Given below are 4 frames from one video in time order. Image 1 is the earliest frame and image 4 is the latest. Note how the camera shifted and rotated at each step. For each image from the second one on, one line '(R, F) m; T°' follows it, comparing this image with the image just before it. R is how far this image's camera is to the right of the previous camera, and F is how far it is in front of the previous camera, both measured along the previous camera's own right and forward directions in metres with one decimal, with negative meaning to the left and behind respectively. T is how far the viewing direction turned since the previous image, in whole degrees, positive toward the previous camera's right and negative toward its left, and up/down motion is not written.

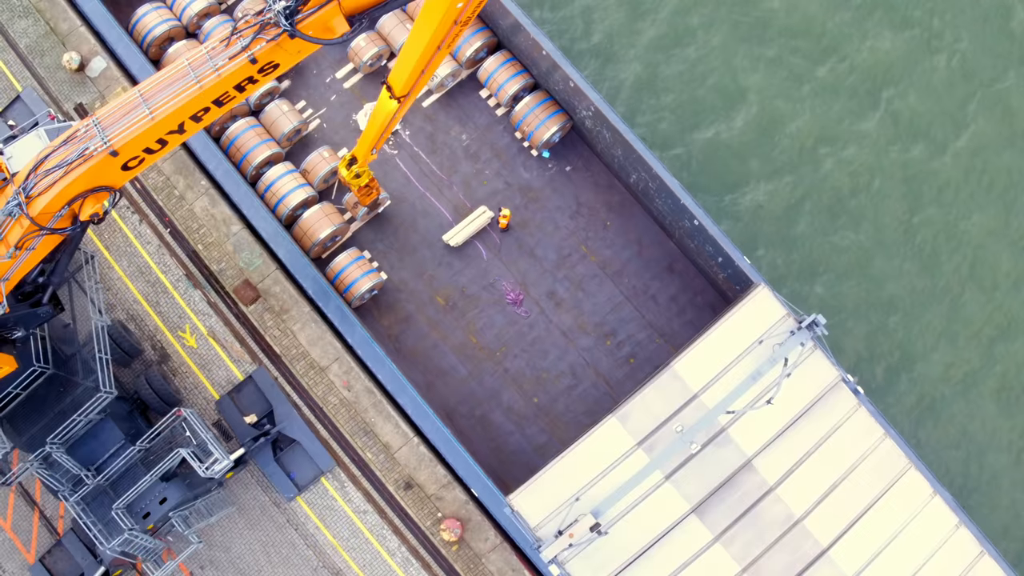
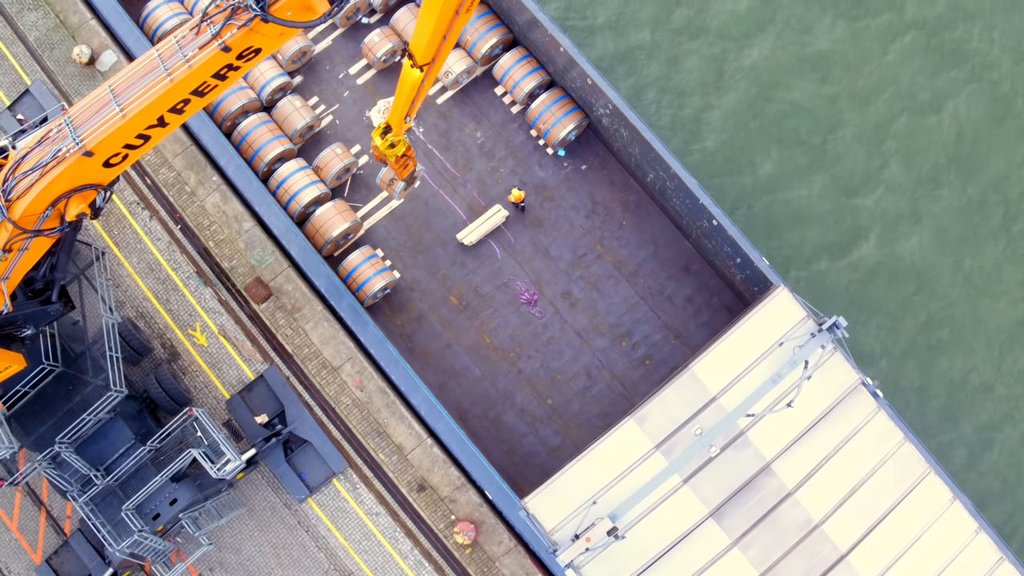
(-0.5, +0.3) m; 0°
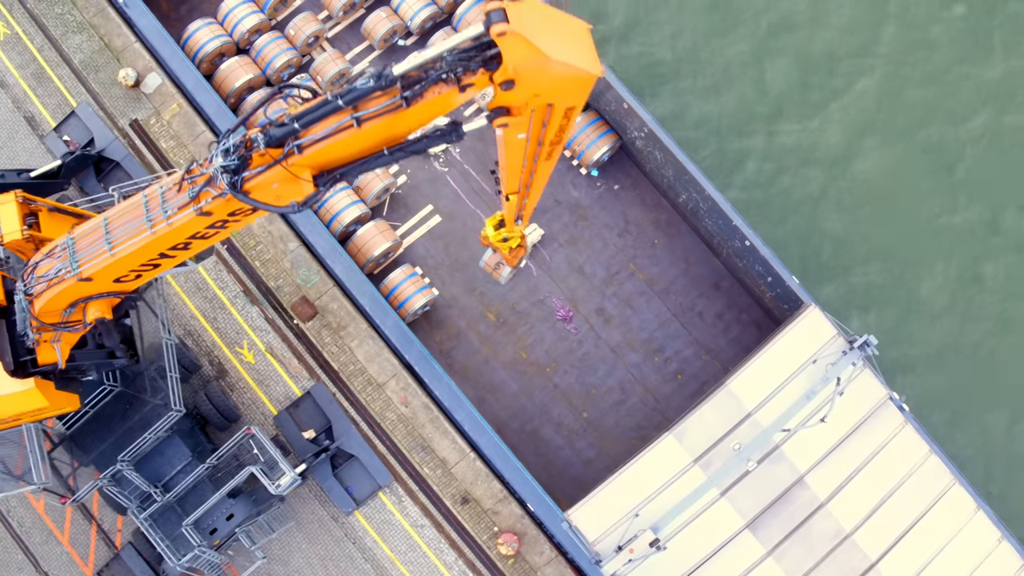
(-1.6, -0.8) m; +1°
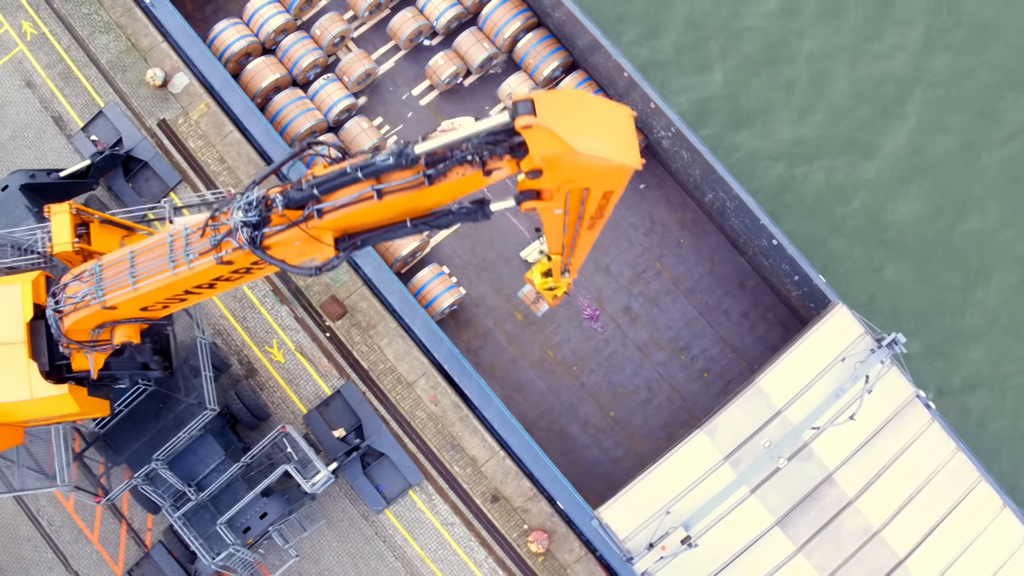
(-1.0, -0.1) m; 0°
